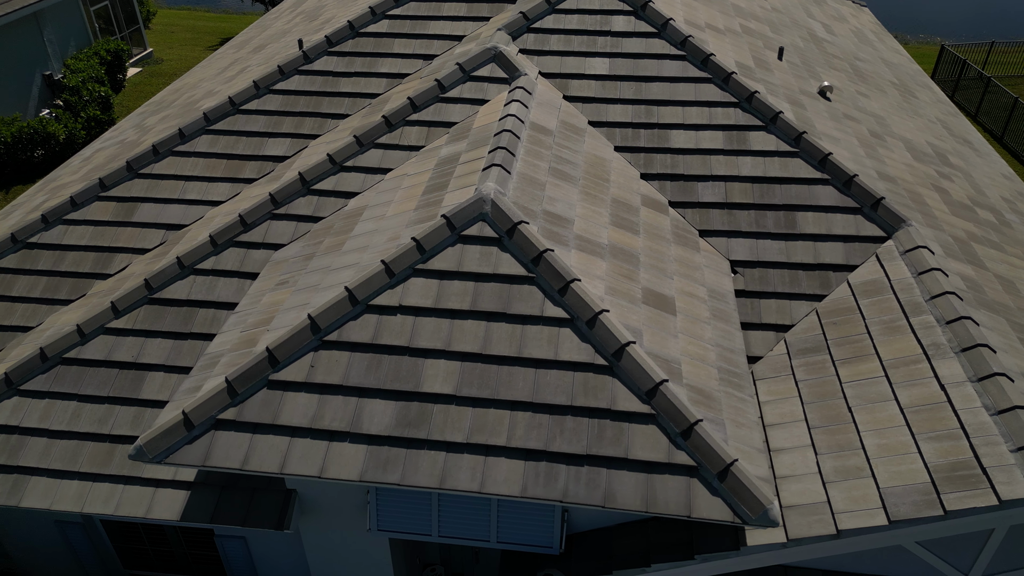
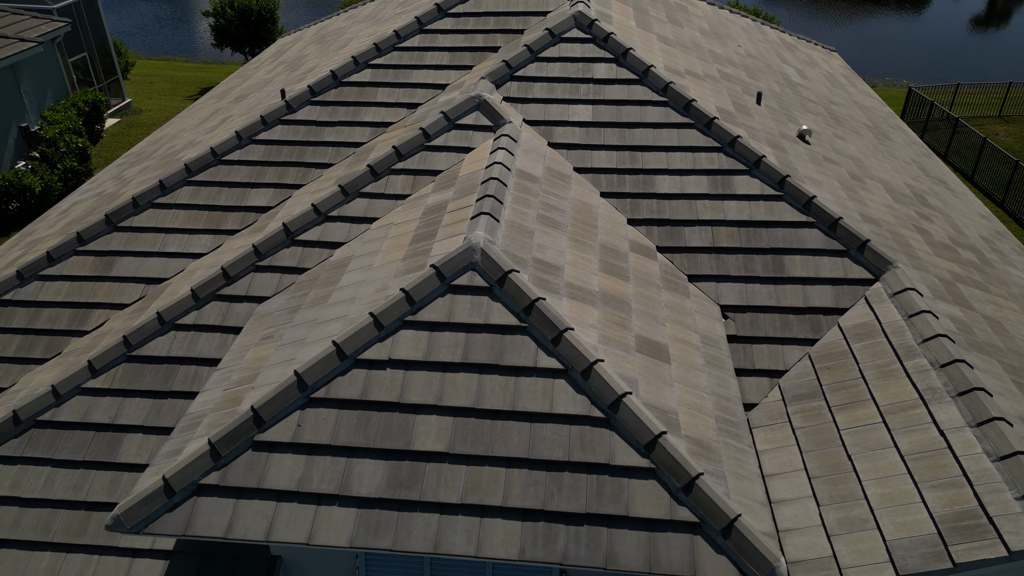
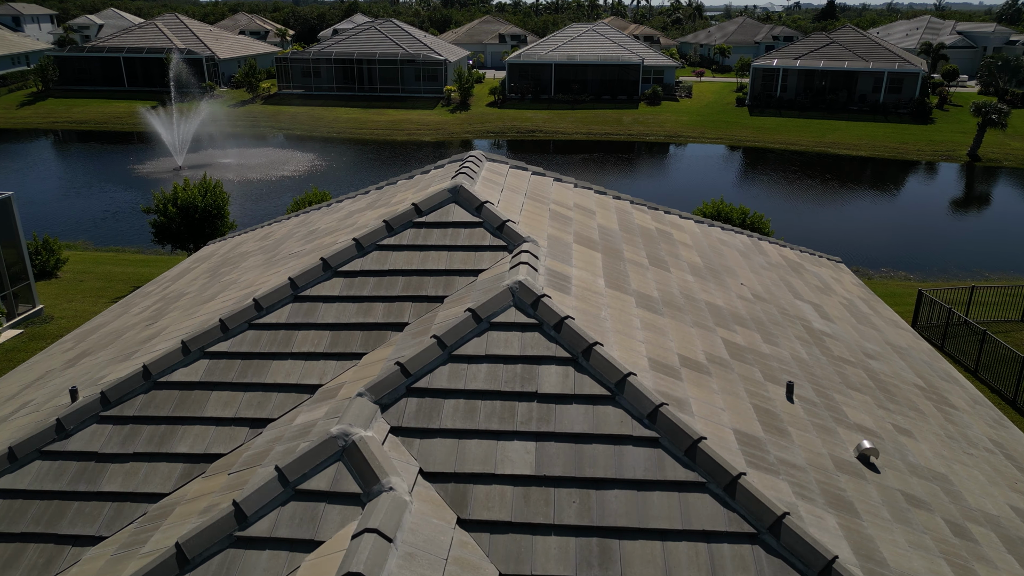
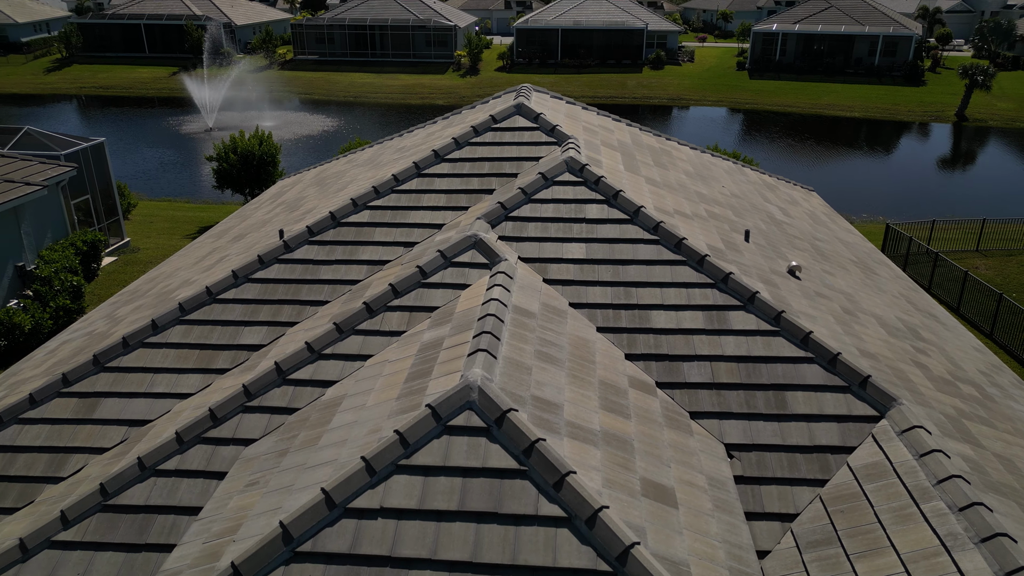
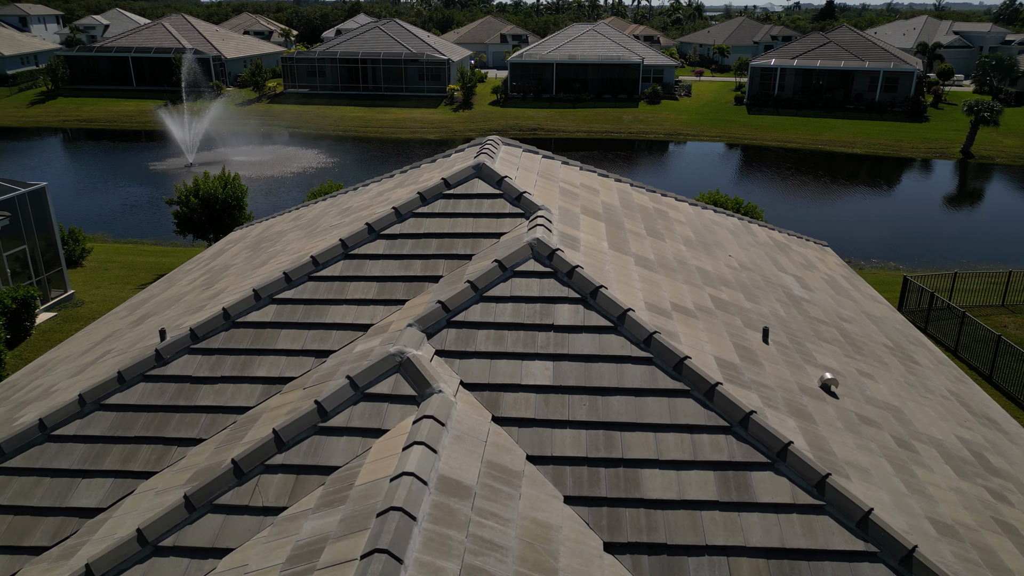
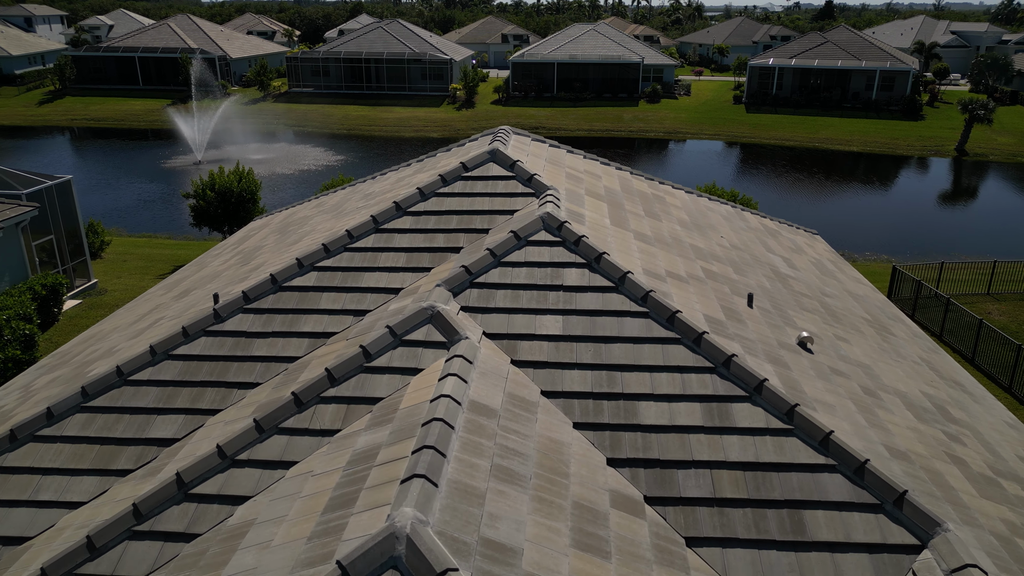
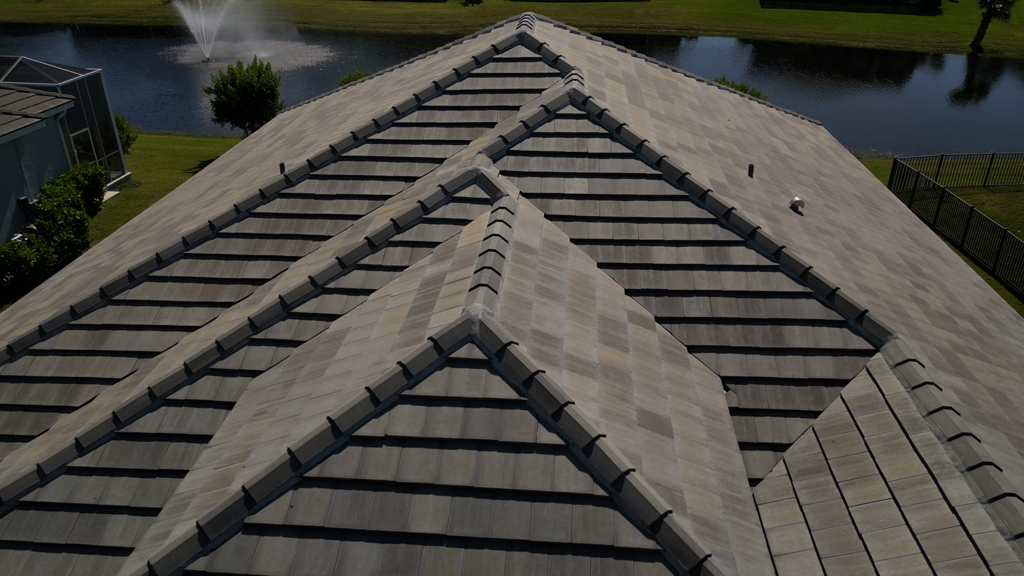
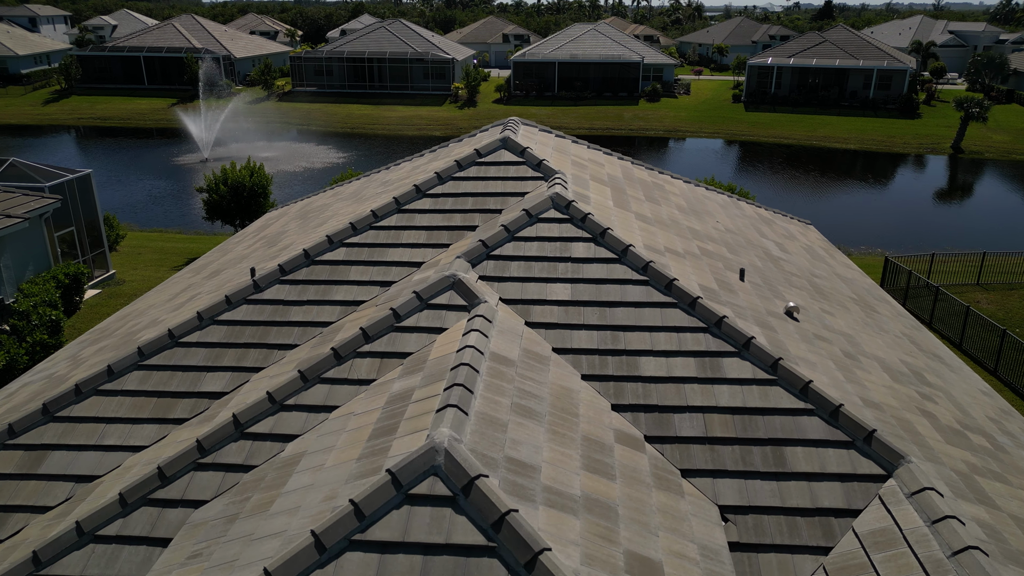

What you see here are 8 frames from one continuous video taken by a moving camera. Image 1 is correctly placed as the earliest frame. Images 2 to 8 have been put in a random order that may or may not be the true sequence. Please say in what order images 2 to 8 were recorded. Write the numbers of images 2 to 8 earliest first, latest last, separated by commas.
2, 7, 4, 8, 6, 5, 3
